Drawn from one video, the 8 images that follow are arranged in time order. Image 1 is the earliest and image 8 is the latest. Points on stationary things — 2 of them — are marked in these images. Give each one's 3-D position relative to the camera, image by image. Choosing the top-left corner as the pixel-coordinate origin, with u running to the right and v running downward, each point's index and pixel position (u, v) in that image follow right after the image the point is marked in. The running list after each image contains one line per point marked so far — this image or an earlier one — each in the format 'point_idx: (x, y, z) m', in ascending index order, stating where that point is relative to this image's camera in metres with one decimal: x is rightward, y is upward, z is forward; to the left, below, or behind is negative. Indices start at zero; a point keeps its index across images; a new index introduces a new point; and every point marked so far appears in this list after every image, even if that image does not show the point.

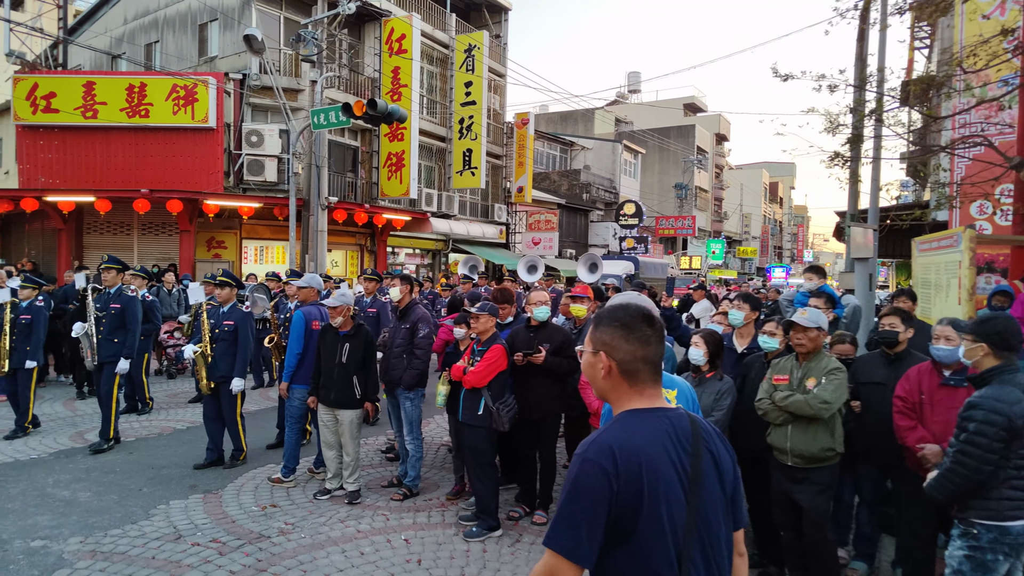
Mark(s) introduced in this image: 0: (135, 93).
0: (-11.0, +5.7, +17.8) m
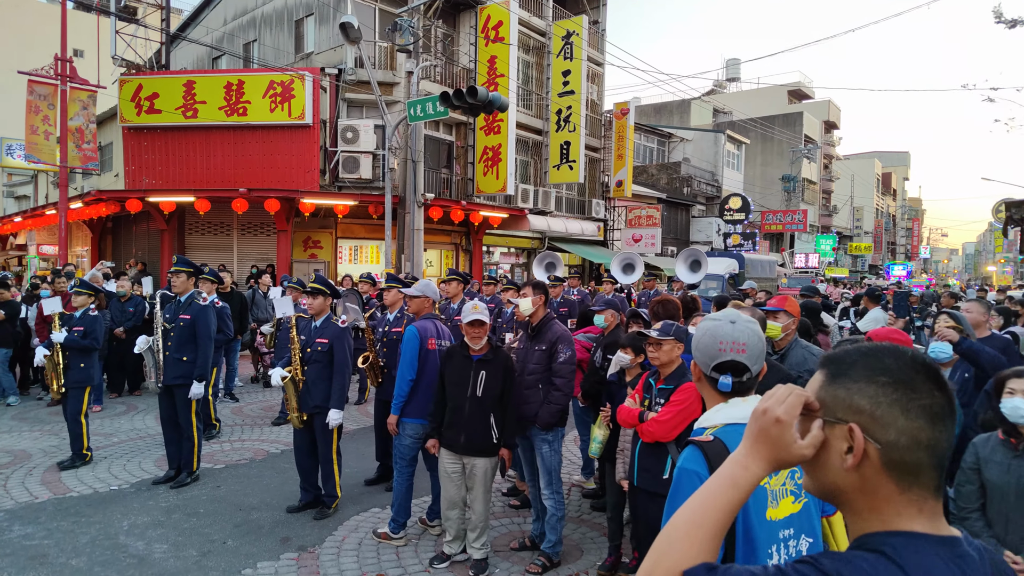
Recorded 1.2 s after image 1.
0: (-8.0, +5.7, +17.6) m
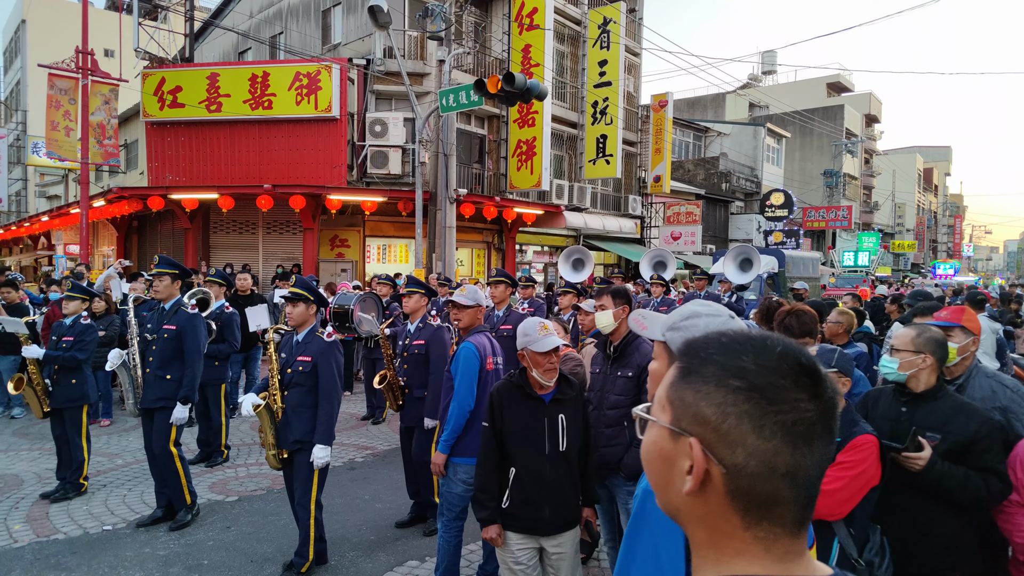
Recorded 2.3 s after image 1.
0: (-7.0, +5.6, +16.8) m
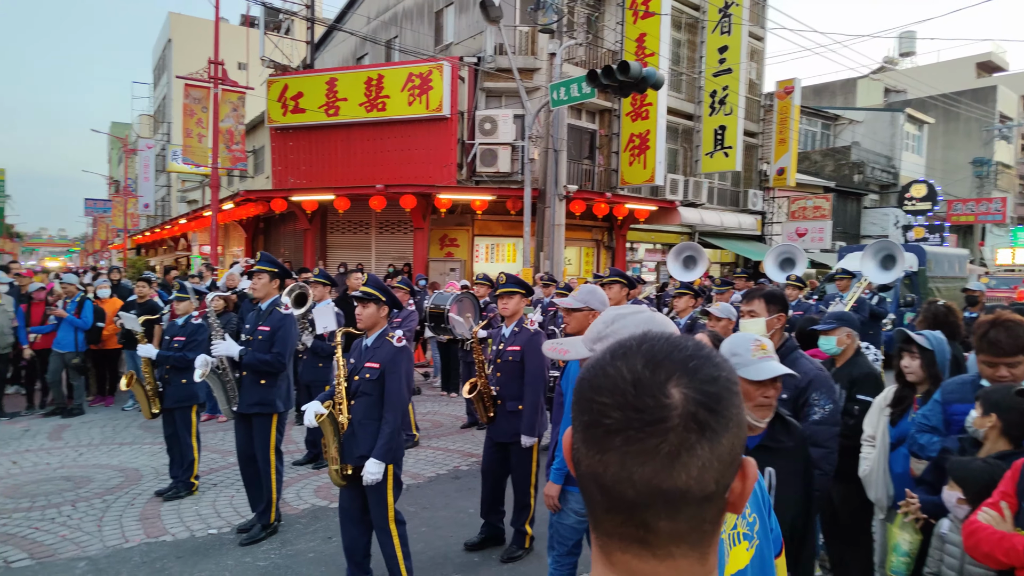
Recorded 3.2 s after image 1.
0: (-3.9, +5.7, +17.1) m
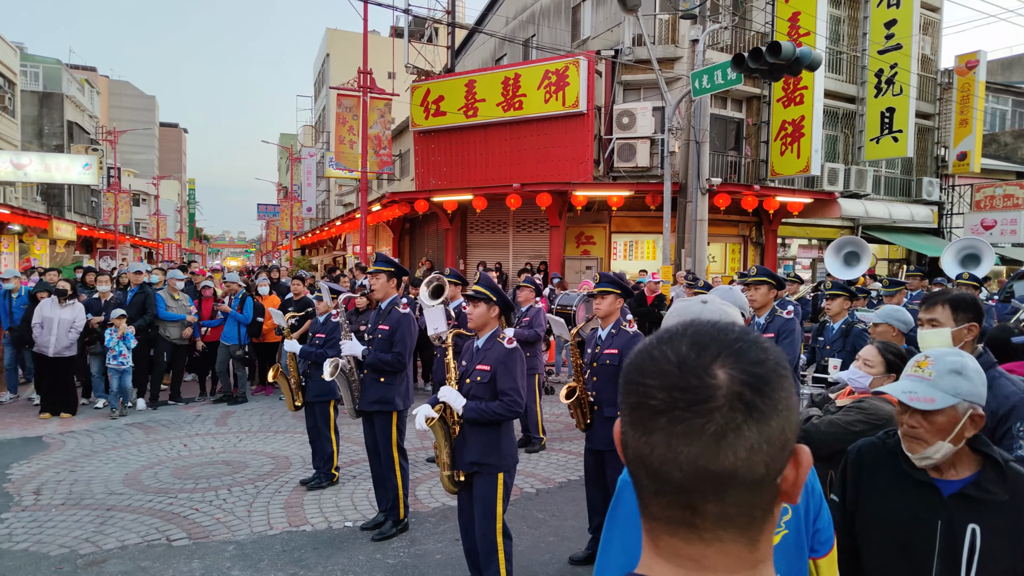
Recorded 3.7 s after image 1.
0: (0.0, +5.7, +17.2) m
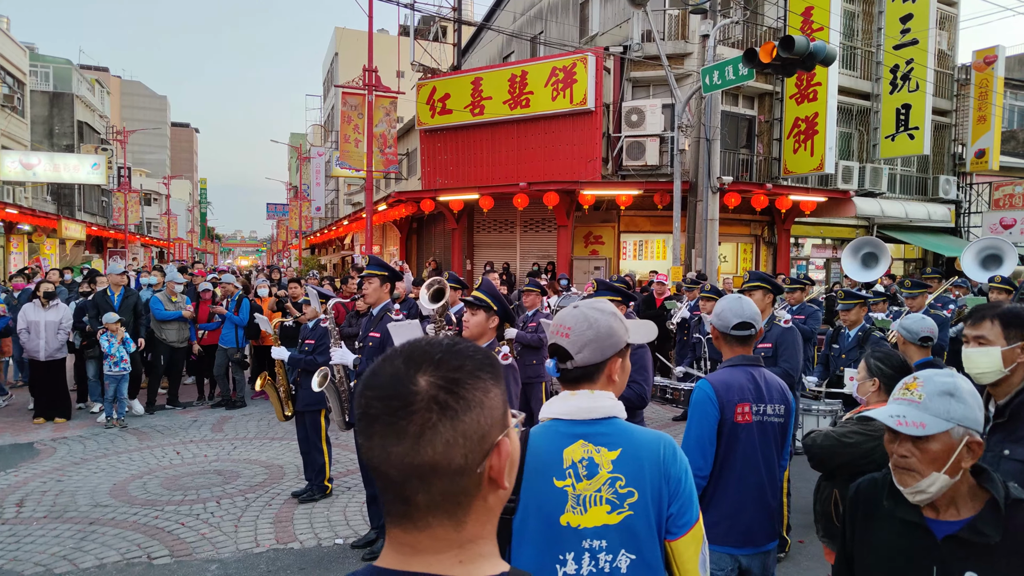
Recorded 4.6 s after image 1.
0: (+0.1, +5.7, +17.0) m
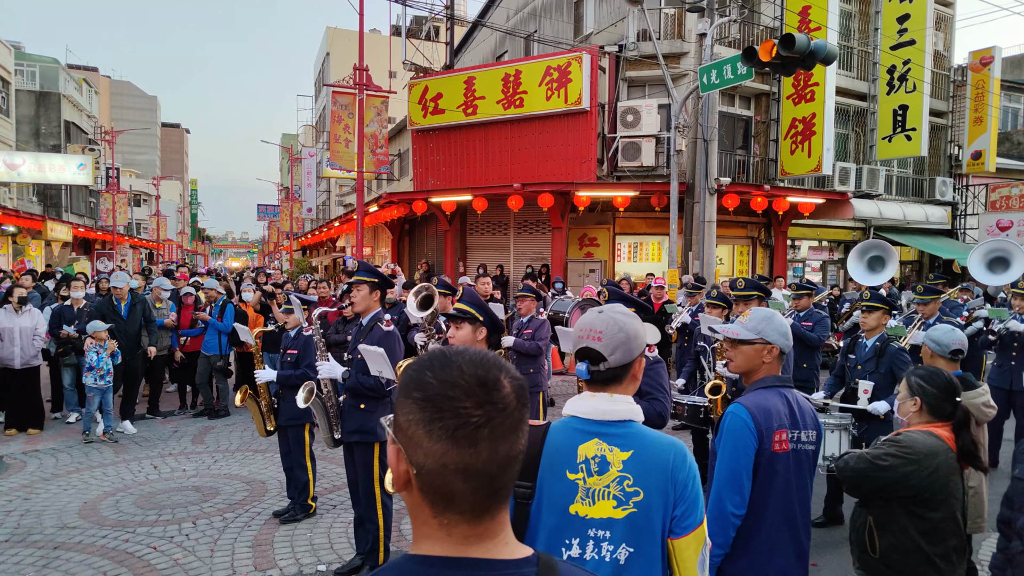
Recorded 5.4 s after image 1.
0: (0.0, +5.6, +16.7) m
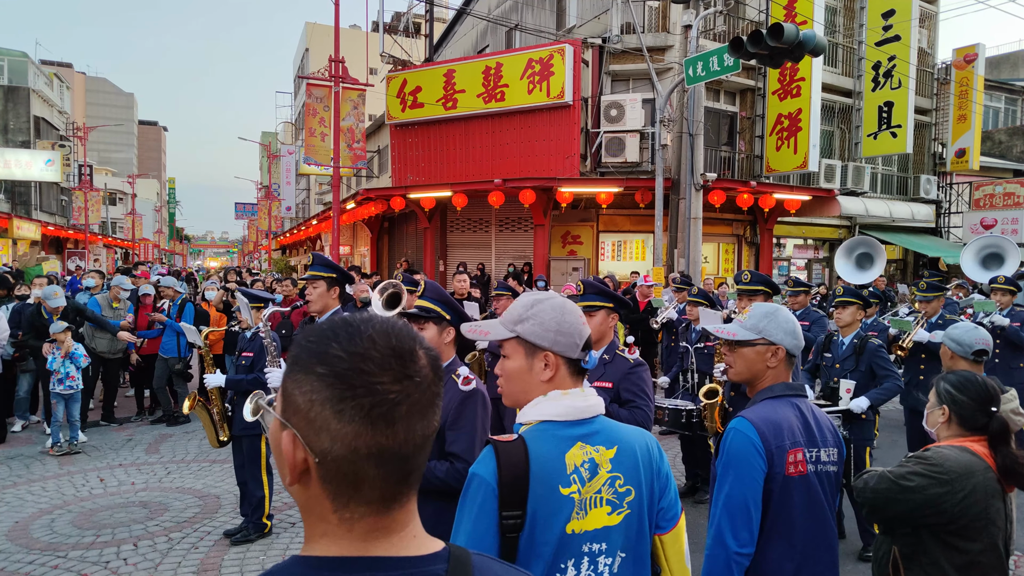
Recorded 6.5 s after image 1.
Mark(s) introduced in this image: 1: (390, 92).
0: (-0.5, +5.7, +16.2) m
1: (-3.6, +5.7, +17.9) m
